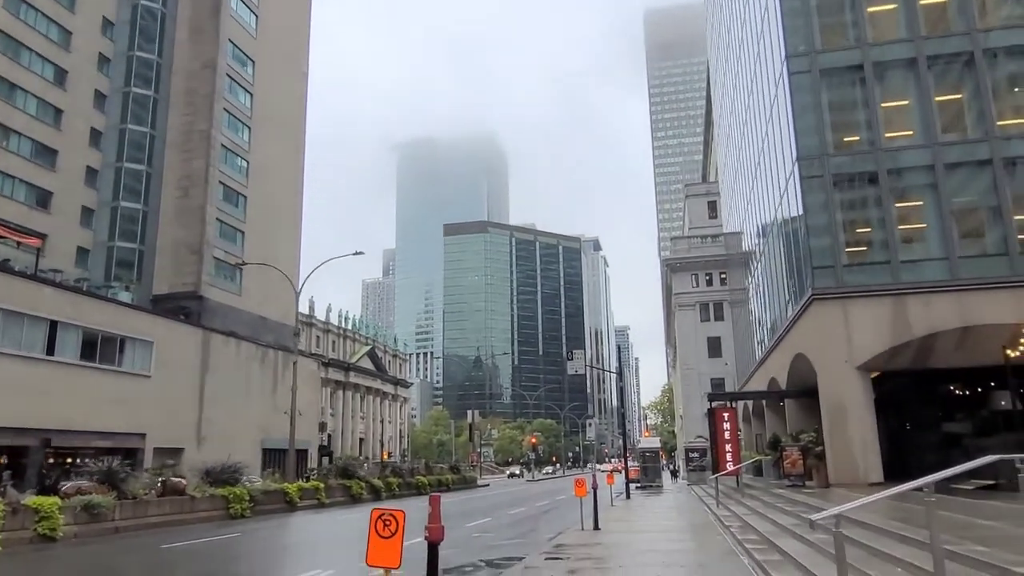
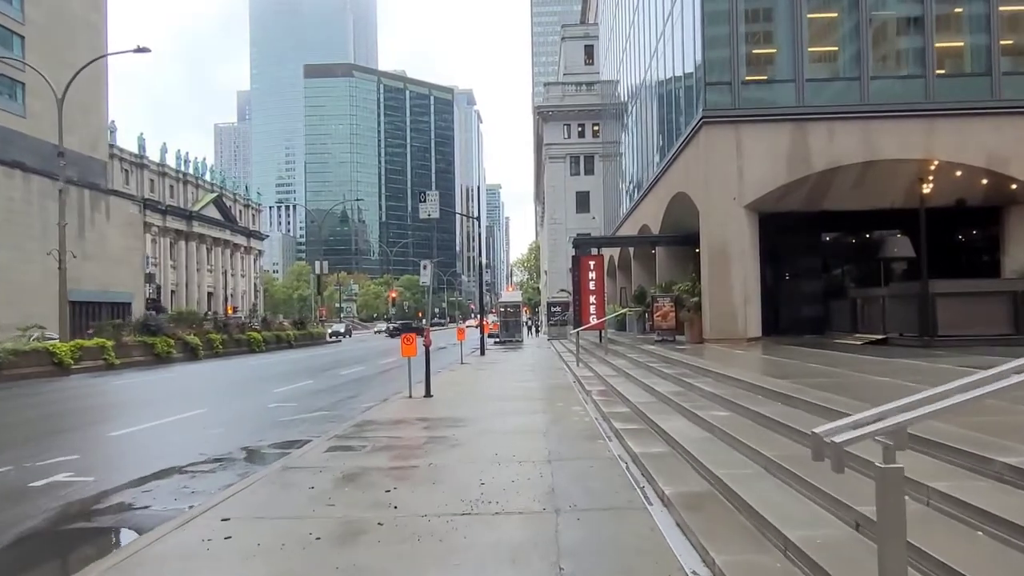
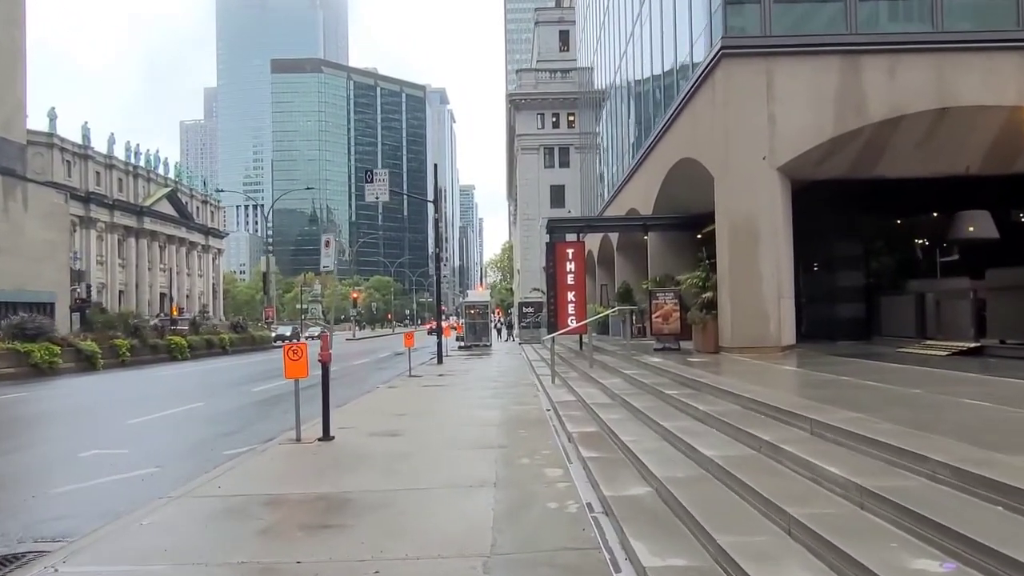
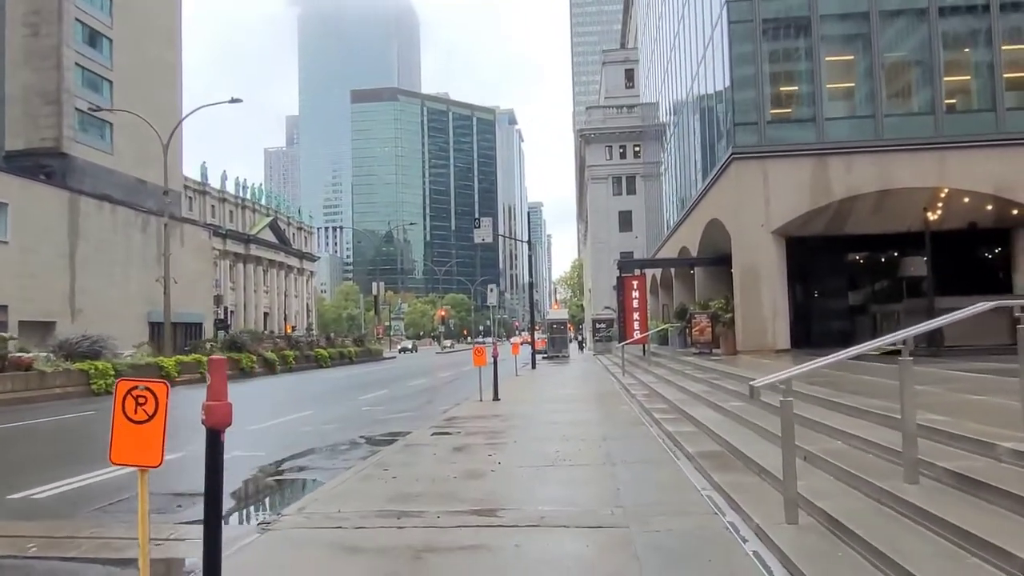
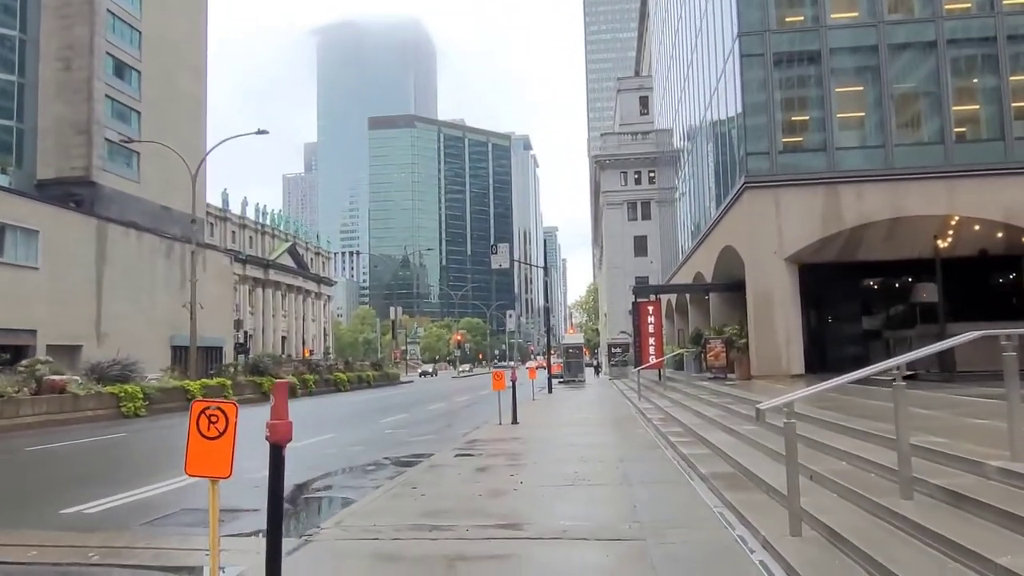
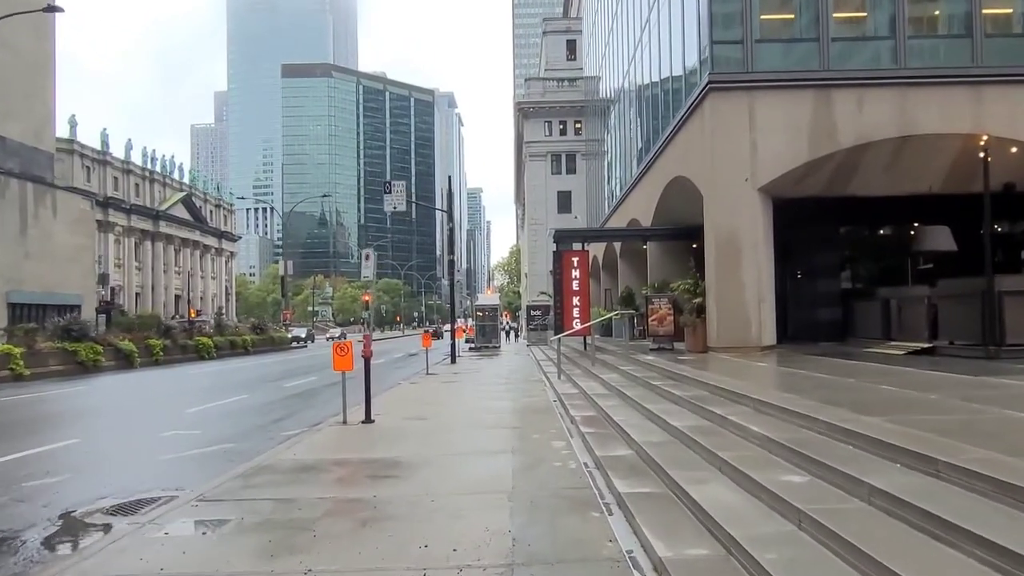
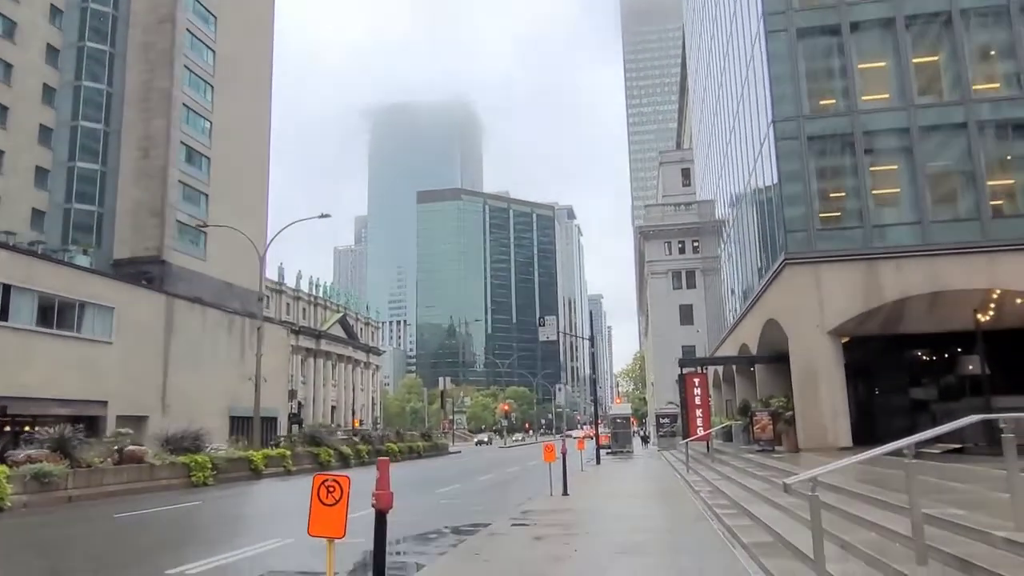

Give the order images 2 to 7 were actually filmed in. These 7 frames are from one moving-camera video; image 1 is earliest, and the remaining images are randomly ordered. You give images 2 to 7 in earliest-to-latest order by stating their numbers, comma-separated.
7, 5, 4, 2, 6, 3
